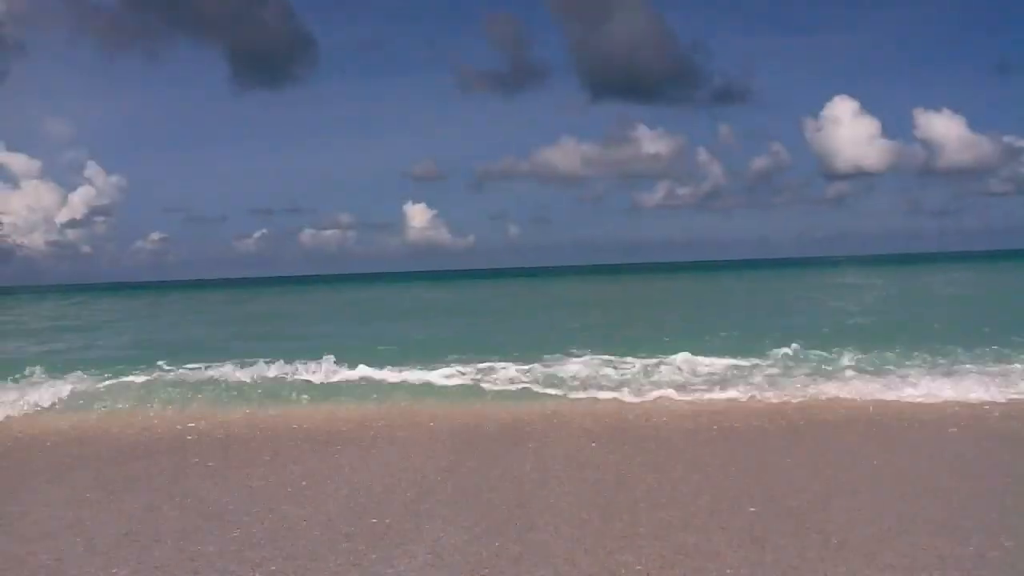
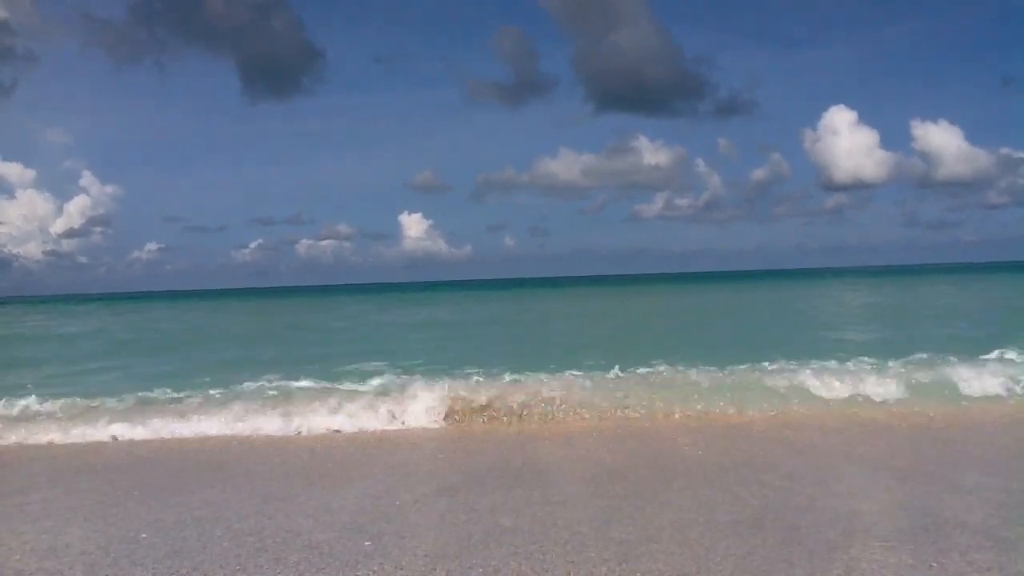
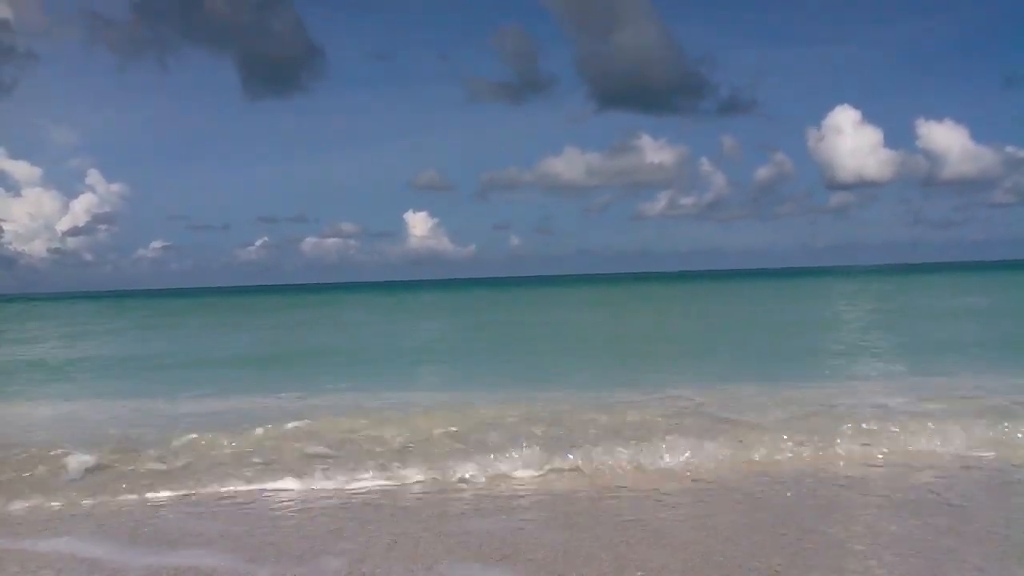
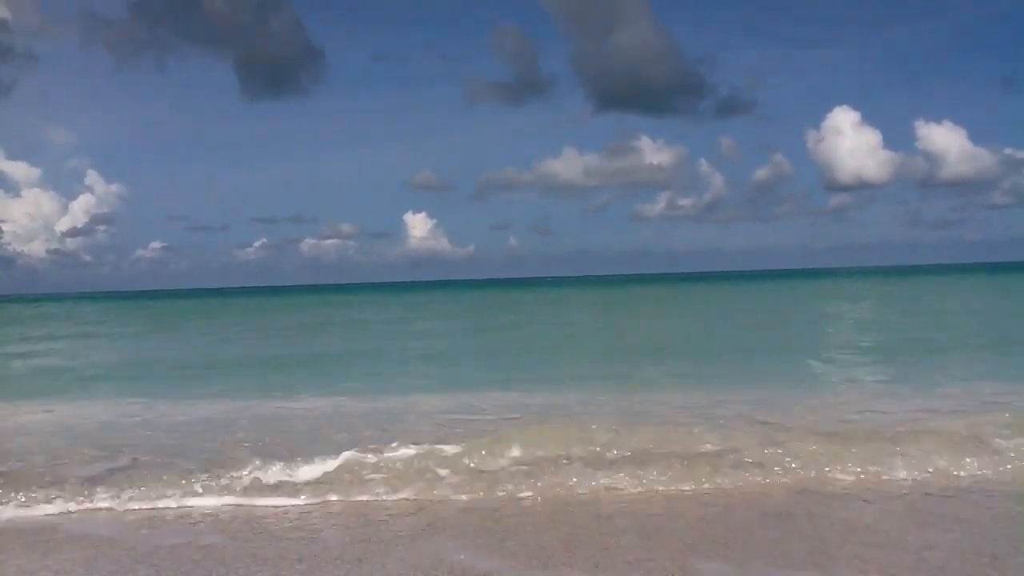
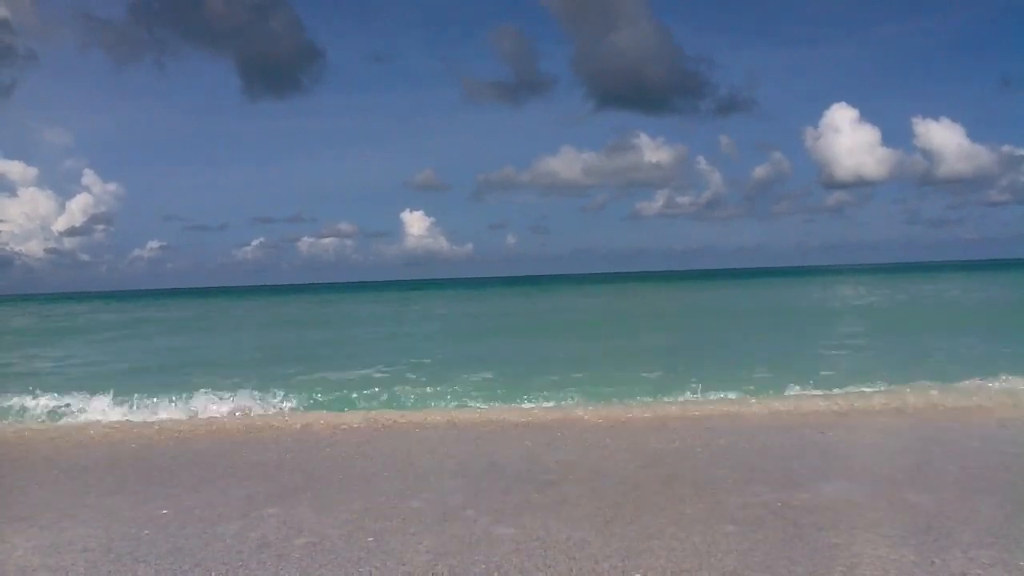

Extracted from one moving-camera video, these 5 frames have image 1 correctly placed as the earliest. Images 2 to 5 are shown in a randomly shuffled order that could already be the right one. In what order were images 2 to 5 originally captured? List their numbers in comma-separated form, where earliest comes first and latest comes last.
3, 4, 5, 2
